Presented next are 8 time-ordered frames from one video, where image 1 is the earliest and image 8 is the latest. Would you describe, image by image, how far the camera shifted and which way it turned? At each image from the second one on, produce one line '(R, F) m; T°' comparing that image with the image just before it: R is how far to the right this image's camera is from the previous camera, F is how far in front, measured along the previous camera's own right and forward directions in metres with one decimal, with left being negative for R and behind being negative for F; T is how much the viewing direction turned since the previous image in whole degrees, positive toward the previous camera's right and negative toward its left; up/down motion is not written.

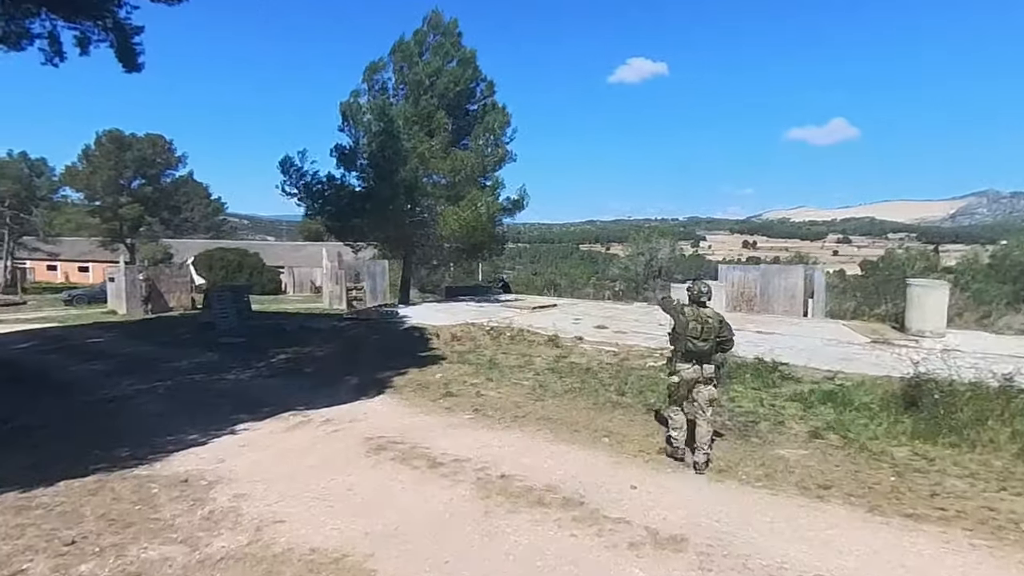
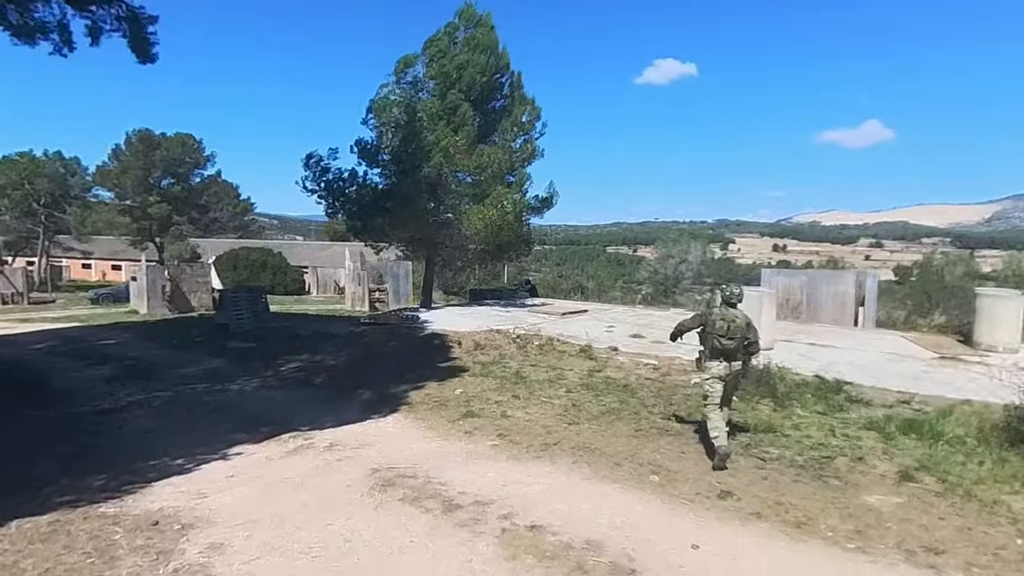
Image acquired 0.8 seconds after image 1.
(-0.1, +1.0) m; -2°
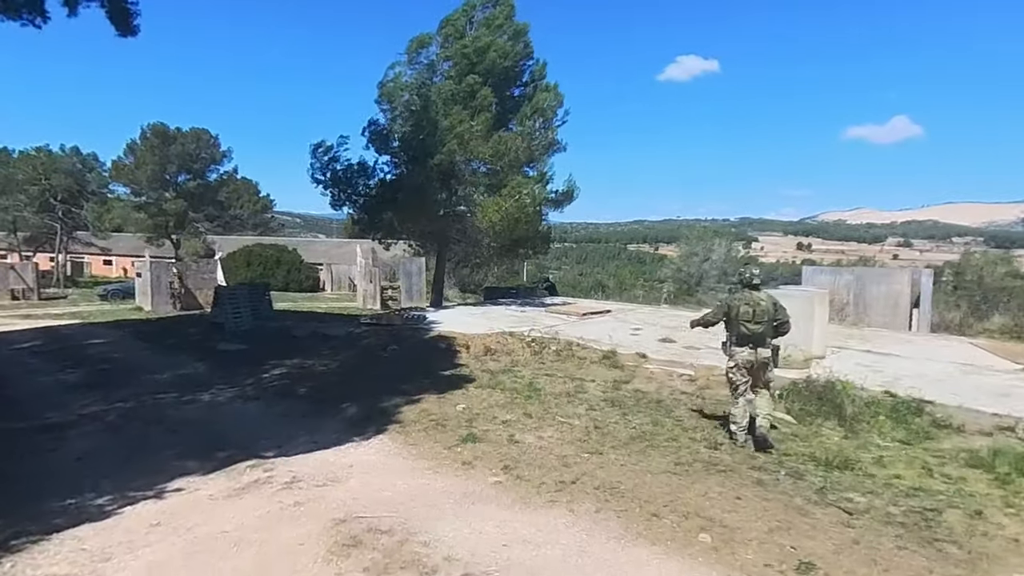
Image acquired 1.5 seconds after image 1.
(+0.1, +1.4) m; -2°
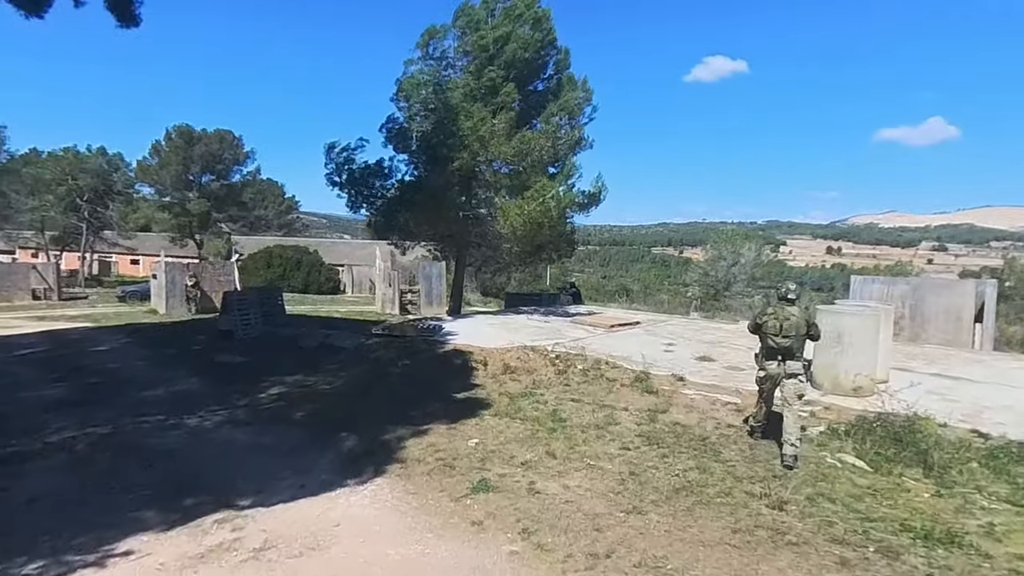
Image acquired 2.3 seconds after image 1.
(0.0, +1.0) m; -2°
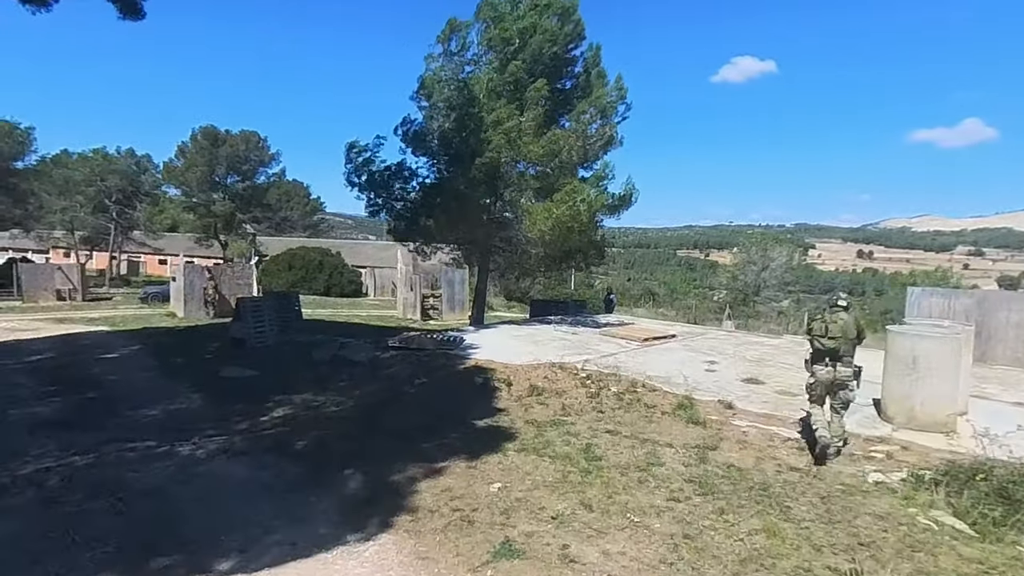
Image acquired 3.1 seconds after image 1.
(-0.1, +0.9) m; -2°
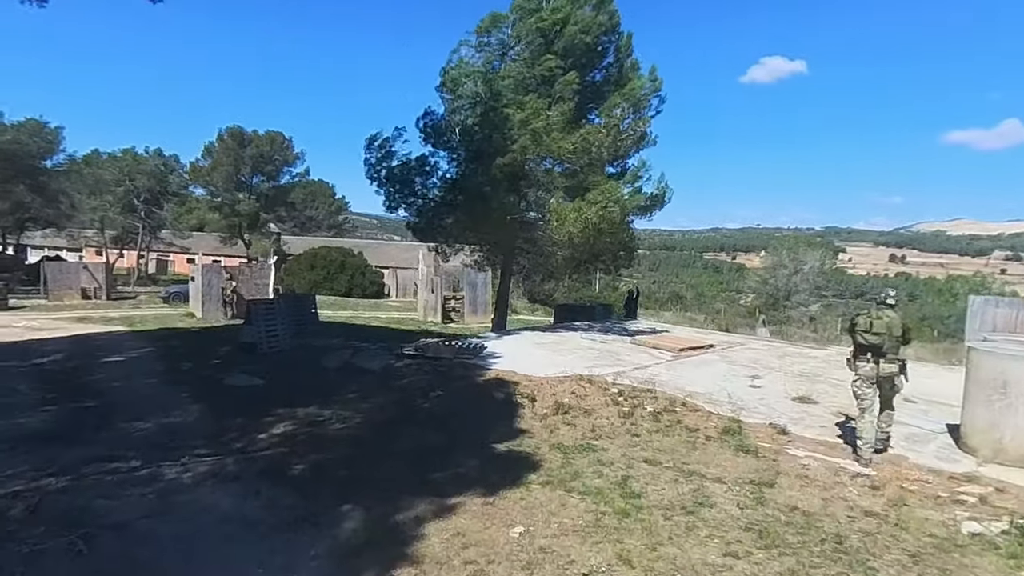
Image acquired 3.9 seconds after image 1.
(0.0, +0.8) m; -2°
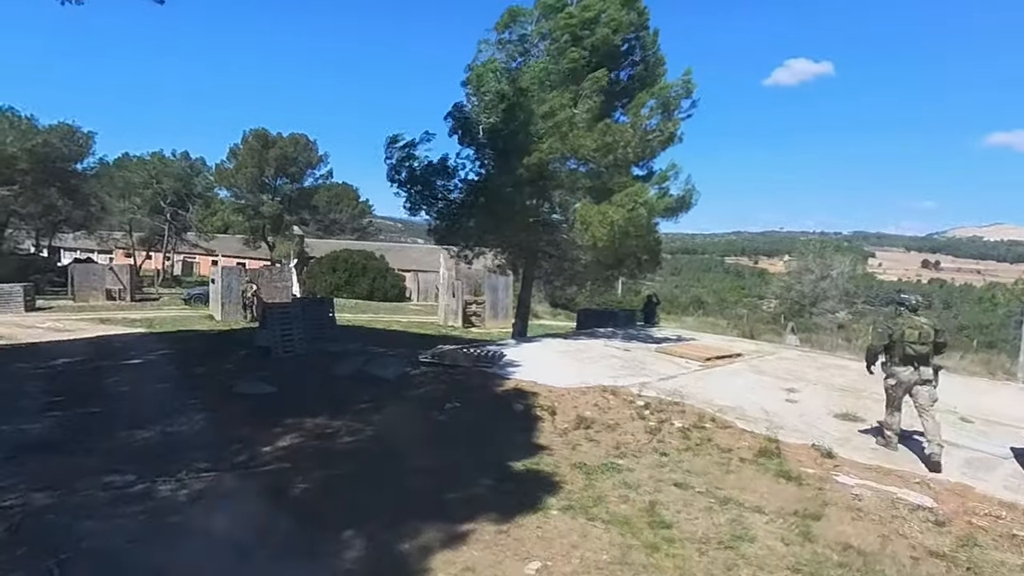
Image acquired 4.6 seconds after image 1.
(0.0, +0.5) m; -2°
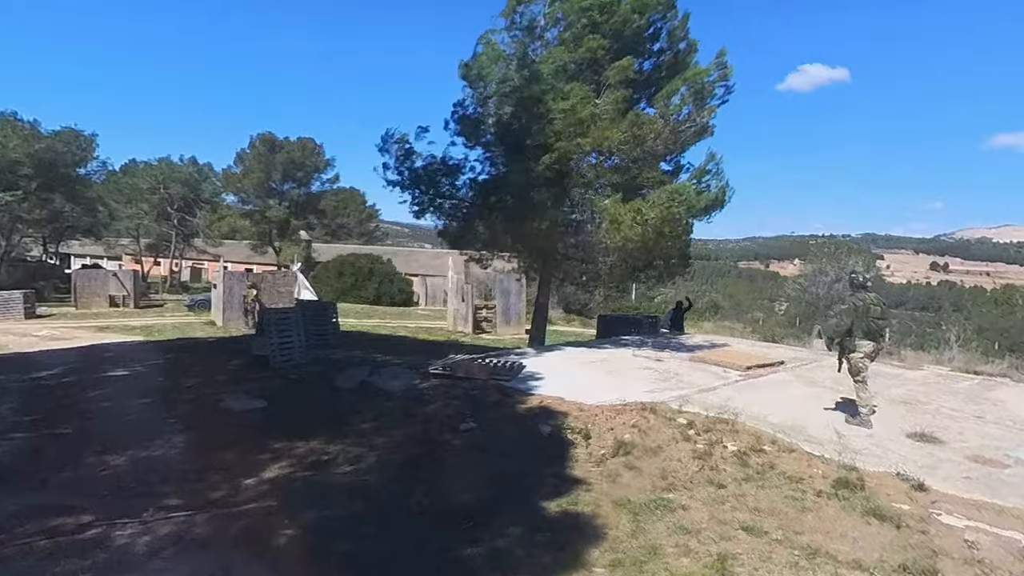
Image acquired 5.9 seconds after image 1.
(-0.2, +1.0) m; -1°
